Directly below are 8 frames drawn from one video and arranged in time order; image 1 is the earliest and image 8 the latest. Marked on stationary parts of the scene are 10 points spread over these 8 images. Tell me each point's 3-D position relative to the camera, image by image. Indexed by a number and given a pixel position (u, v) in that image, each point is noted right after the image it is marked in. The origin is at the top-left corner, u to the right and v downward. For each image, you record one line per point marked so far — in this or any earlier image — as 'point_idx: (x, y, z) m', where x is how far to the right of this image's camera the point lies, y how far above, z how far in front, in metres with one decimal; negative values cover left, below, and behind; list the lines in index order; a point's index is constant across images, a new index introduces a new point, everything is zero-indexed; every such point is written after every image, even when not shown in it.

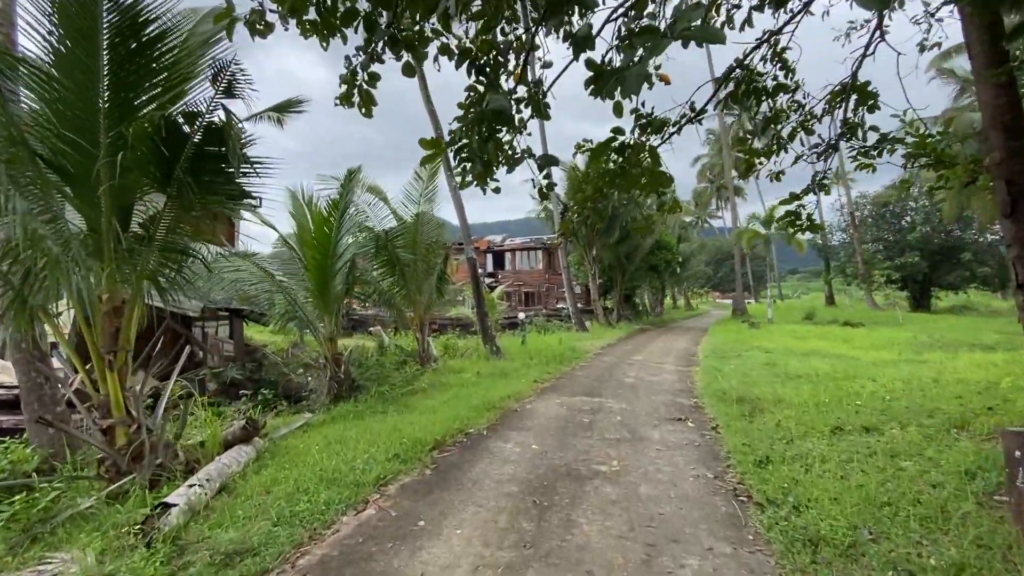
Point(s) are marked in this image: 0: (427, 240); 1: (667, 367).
0: (-1.8, +1.0, +10.0) m
1: (+3.3, -1.7, +10.2) m
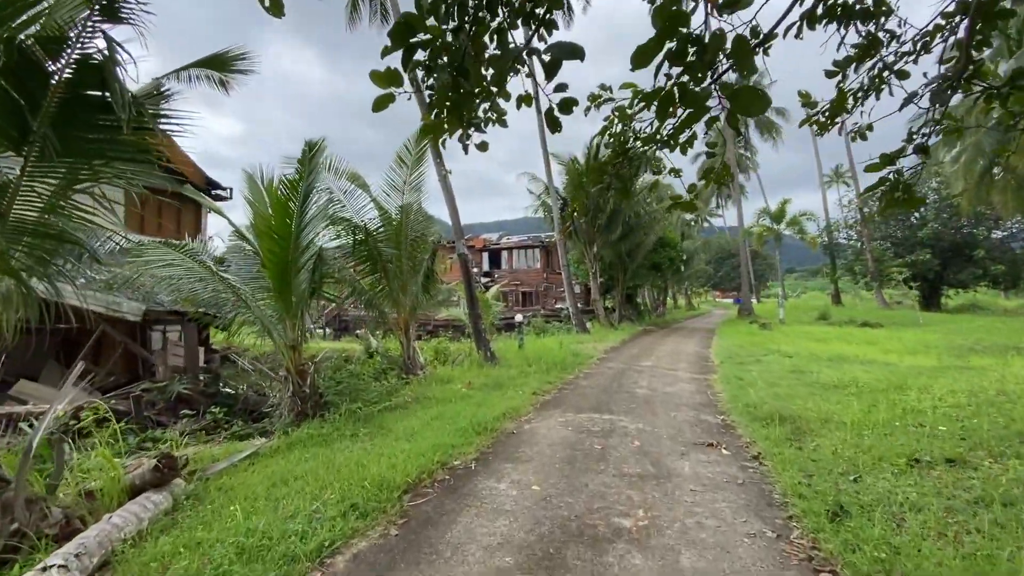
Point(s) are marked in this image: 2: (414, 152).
0: (-1.9, +1.0, +8.9) m
1: (+3.2, -1.7, +9.1) m
2: (-1.8, +2.5, +8.7) m
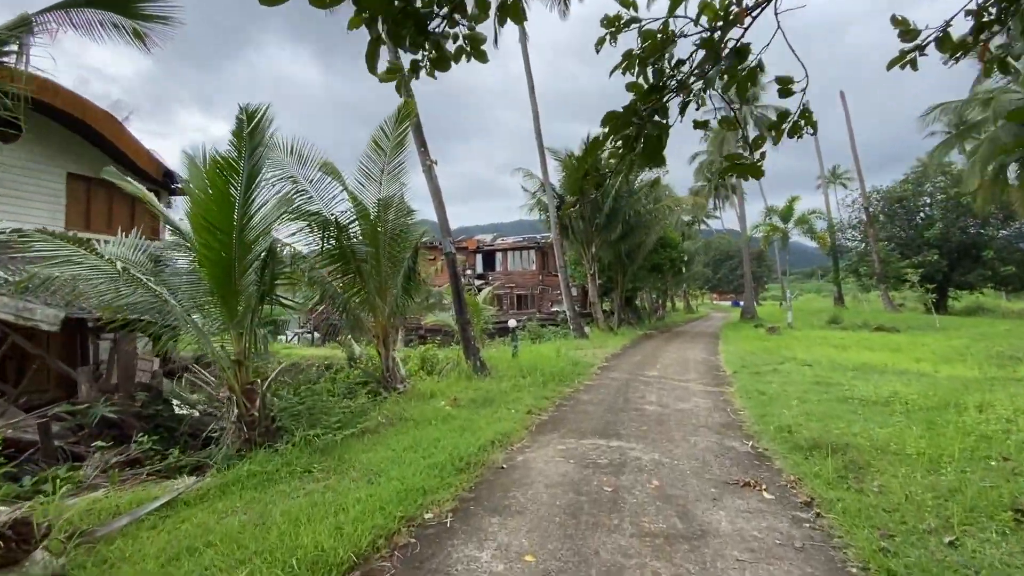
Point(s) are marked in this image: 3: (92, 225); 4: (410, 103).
0: (-2.0, +1.0, +7.9) m
1: (+3.1, -1.7, +8.2) m
2: (-1.9, +2.5, +7.7) m
3: (-7.4, +1.1, +8.4) m
4: (-1.6, +3.0, +7.6) m
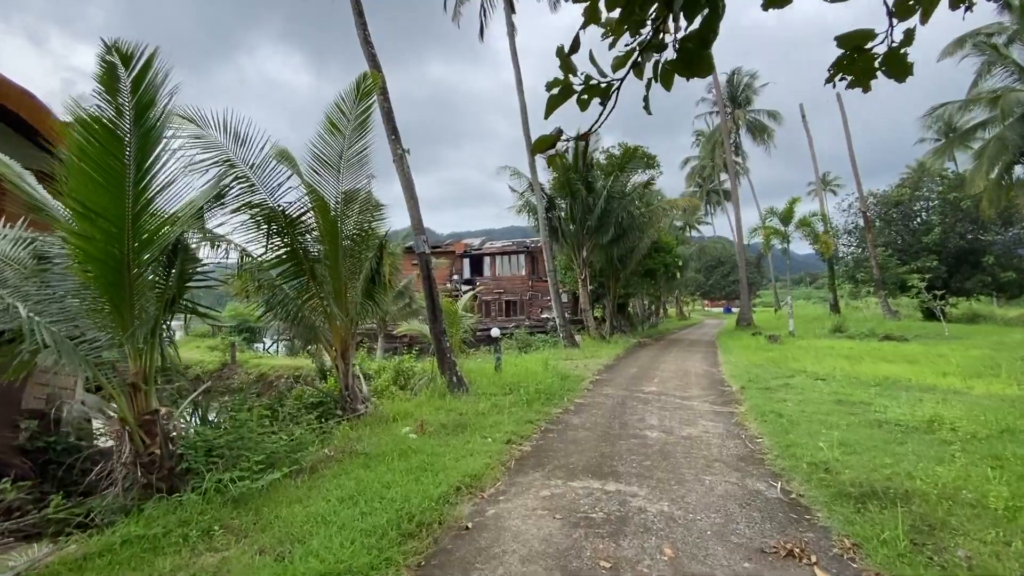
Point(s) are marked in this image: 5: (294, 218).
0: (-2.3, +0.9, +6.8) m
1: (+2.8, -1.8, +7.2) m
2: (-2.2, +2.4, +6.7) m
3: (-7.7, +1.1, +7.3) m
4: (-1.9, +2.9, +6.6) m
5: (-2.9, +0.9, +6.3) m
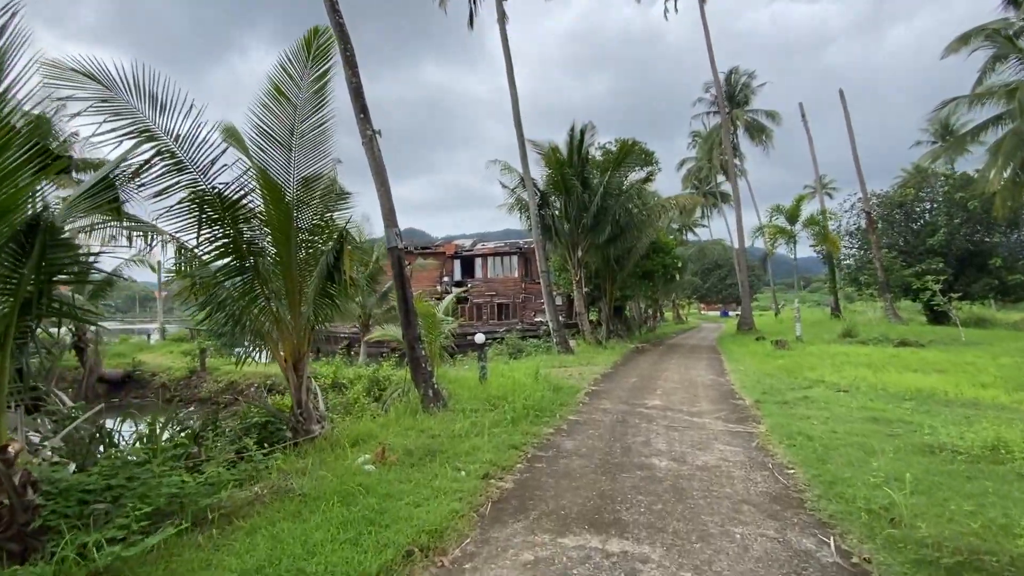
0: (-2.5, +0.9, +5.8) m
1: (+2.6, -1.8, +6.2) m
2: (-2.4, +2.4, +5.7) m
3: (-7.9, +1.1, +6.2) m
4: (-2.1, +2.9, +5.6) m
5: (-3.1, +0.9, +5.3) m
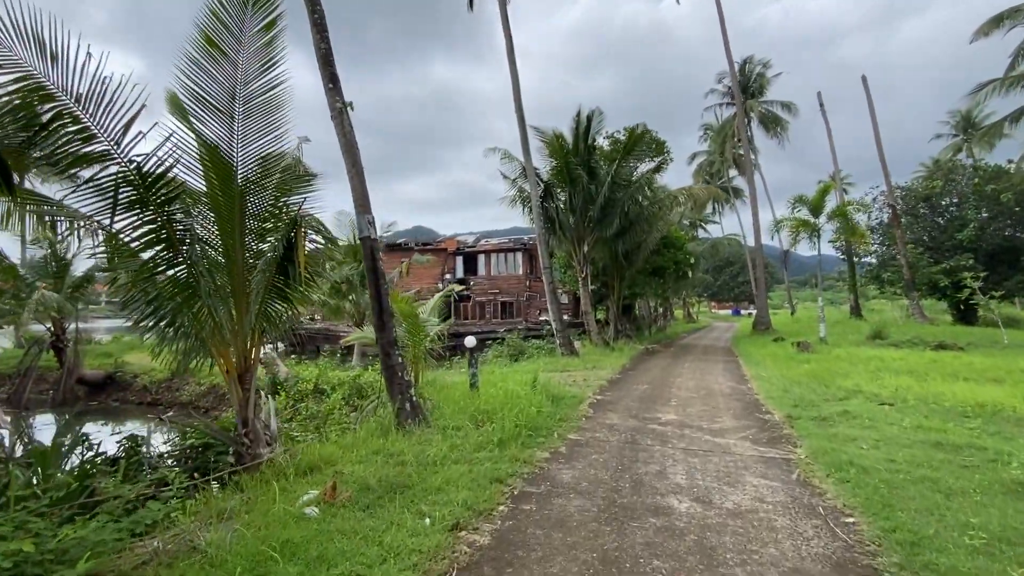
0: (-2.7, +1.0, +4.9) m
1: (+2.5, -1.7, +5.2) m
2: (-2.5, +2.4, +4.7) m
3: (-8.1, +1.1, +5.4) m
4: (-2.2, +3.0, +4.6) m
5: (-3.2, +1.0, +4.4) m
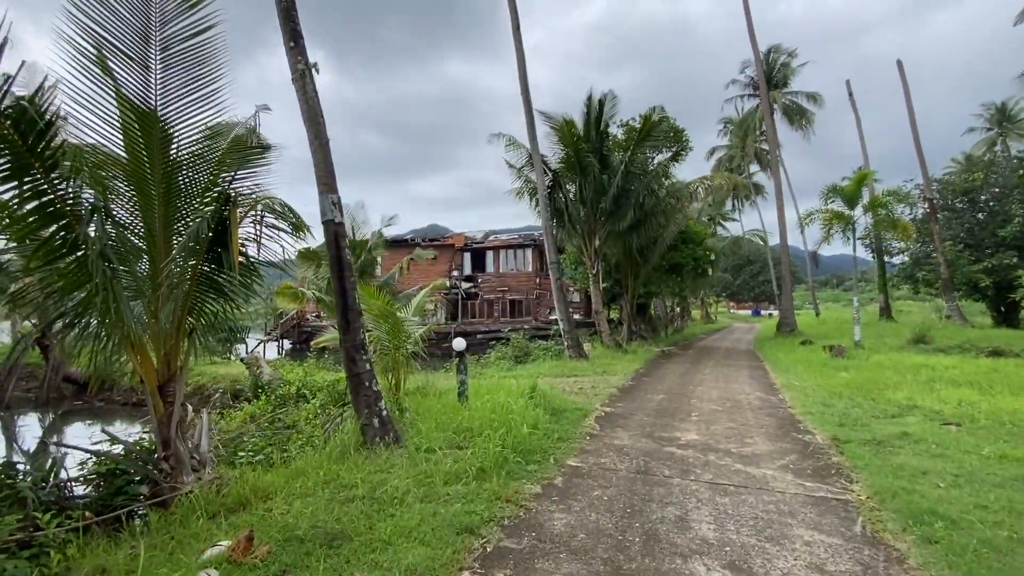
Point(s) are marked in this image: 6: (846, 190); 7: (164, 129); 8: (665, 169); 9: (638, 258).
0: (-2.8, +1.0, +4.0) m
1: (+2.3, -1.7, +4.2) m
2: (-2.7, +2.5, +3.8) m
3: (-8.2, +1.2, +4.7) m
4: (-2.4, +3.0, +3.7) m
5: (-3.4, +1.1, +3.5) m
6: (+9.1, +2.7, +13.1) m
7: (-2.8, +1.3, +3.9) m
8: (+4.5, +3.5, +14.2) m
9: (+4.3, +1.0, +16.2) m
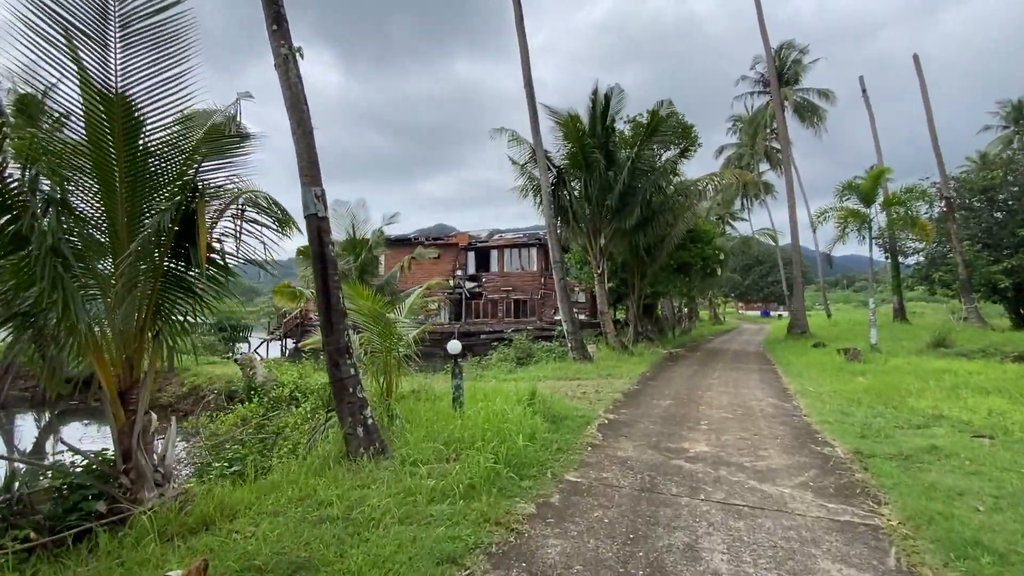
0: (-2.8, +1.1, +3.7) m
1: (+2.2, -1.7, +3.8) m
2: (-2.7, +2.5, +3.5) m
3: (-8.2, +1.3, +4.4) m
4: (-2.4, +3.1, +3.4) m
5: (-3.4, +1.1, +3.2) m
6: (+9.2, +2.6, +12.6) m
7: (-2.9, +1.3, +3.6) m
8: (+4.6, +3.5, +13.8) m
9: (+4.4, +1.0, +15.7) m
